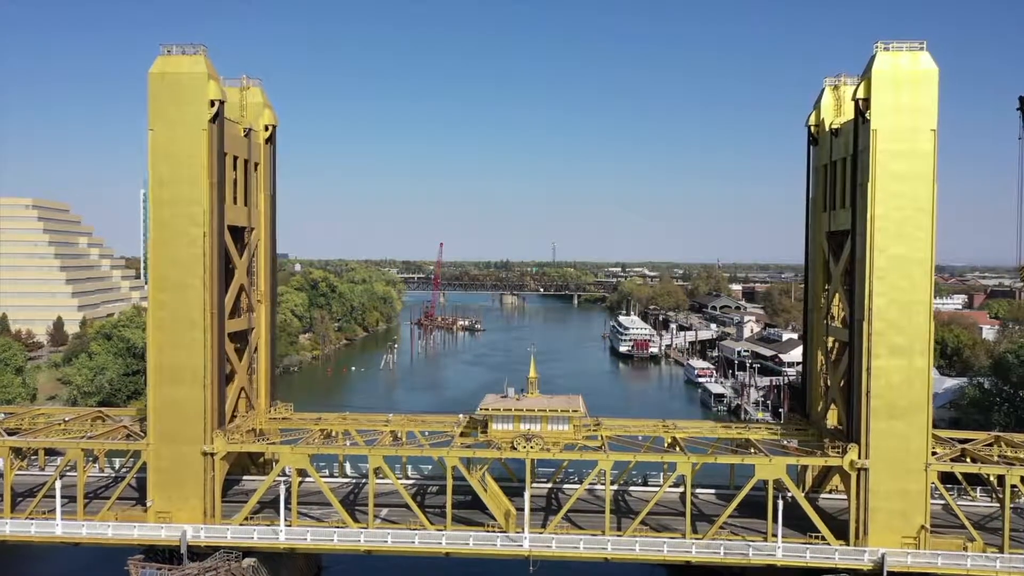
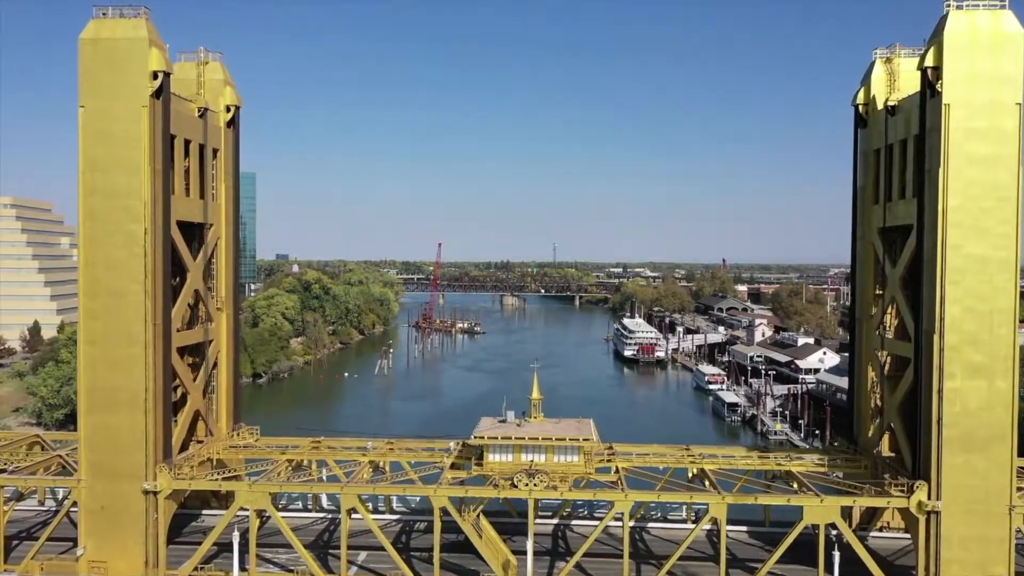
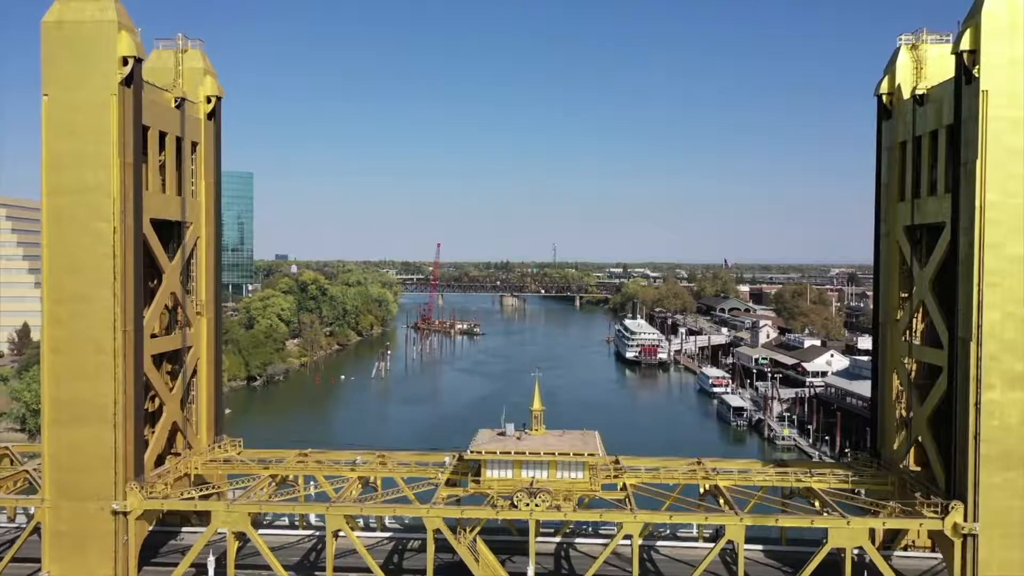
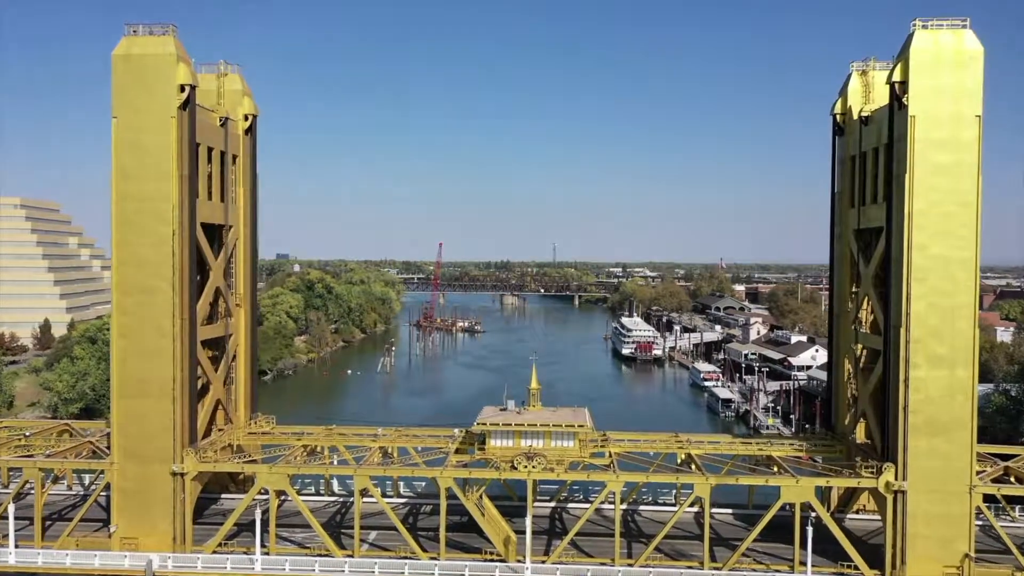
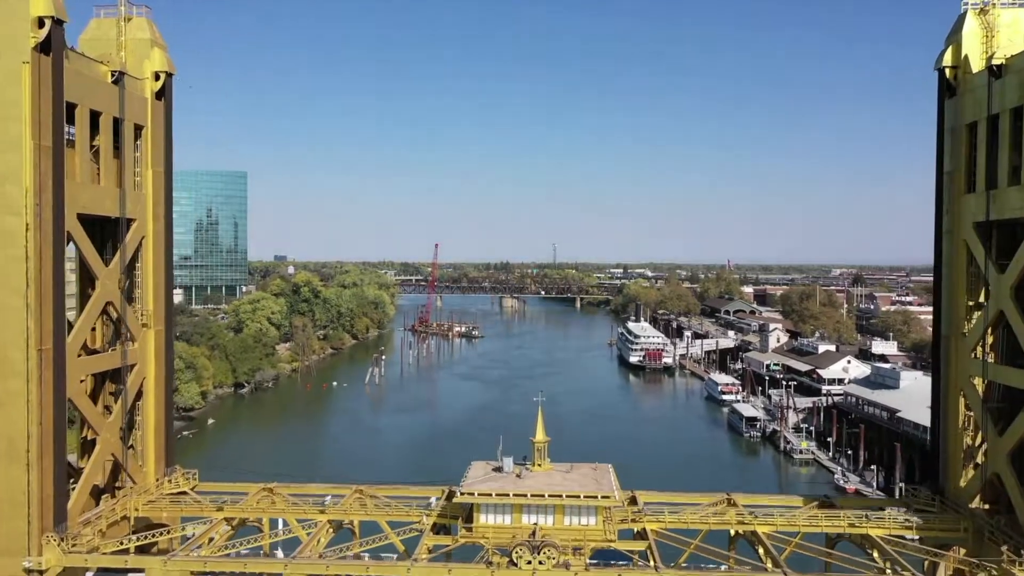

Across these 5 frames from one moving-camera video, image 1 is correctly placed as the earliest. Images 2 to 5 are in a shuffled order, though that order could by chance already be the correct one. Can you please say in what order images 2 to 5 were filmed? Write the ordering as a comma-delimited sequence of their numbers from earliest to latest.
4, 2, 3, 5
